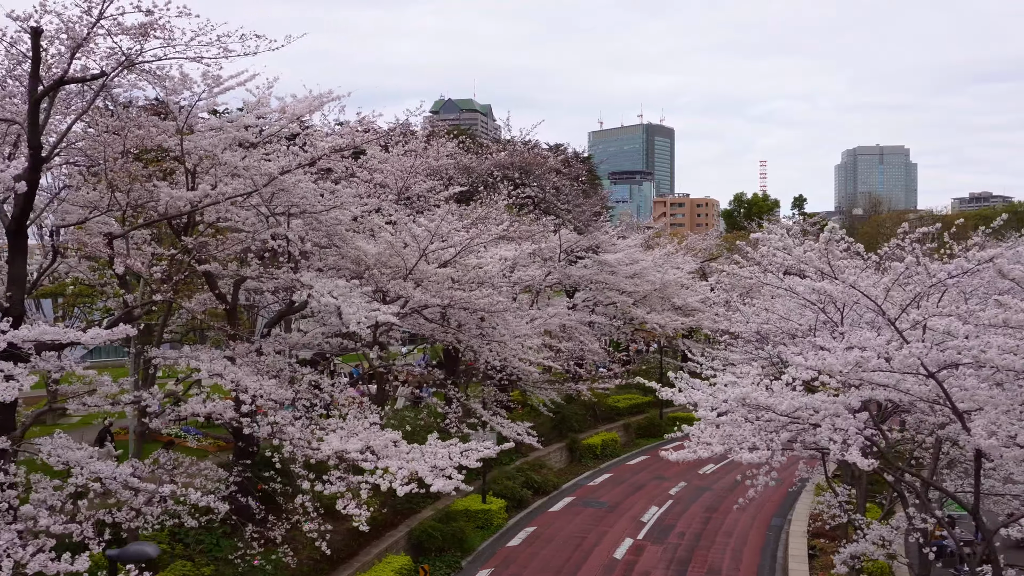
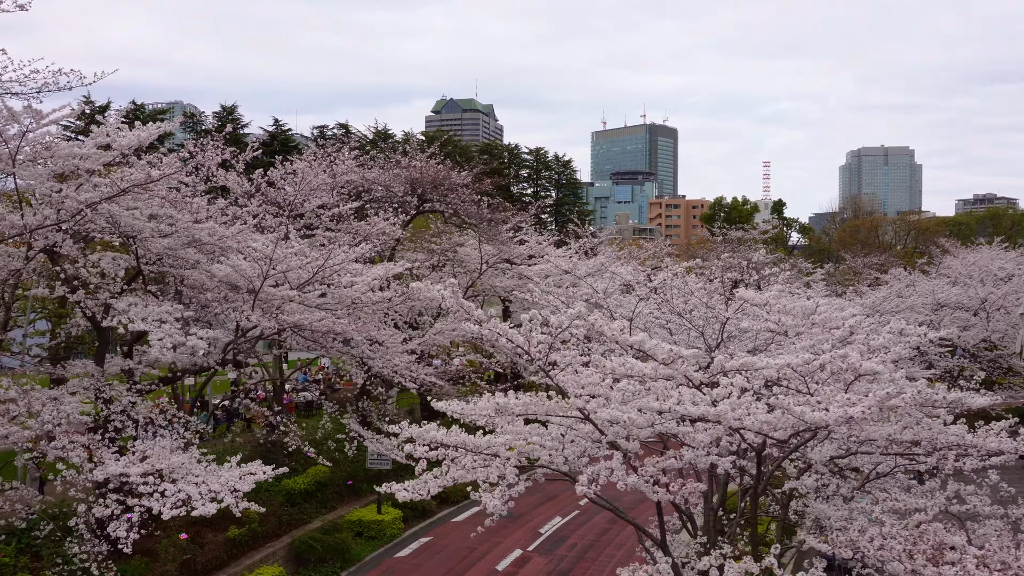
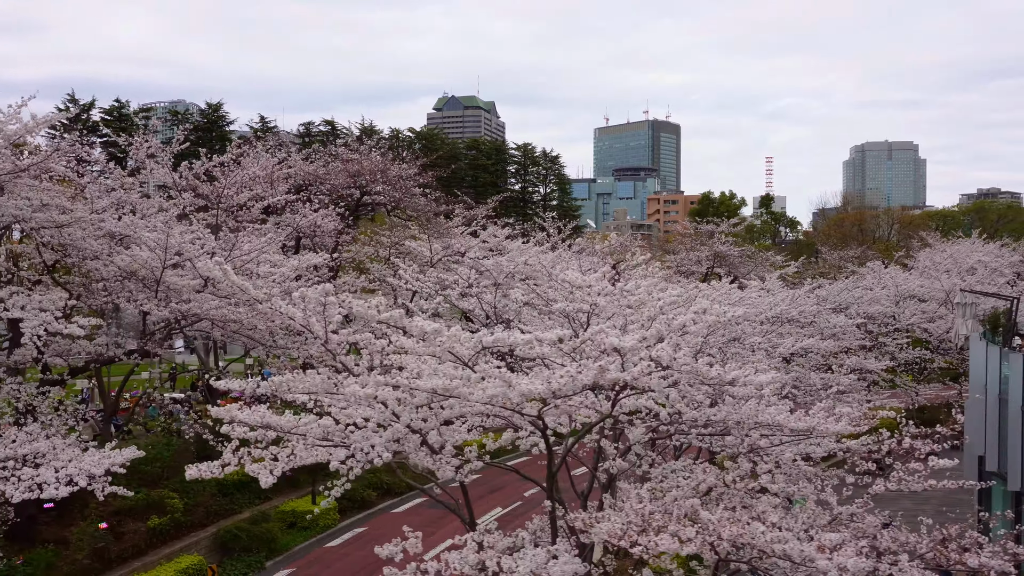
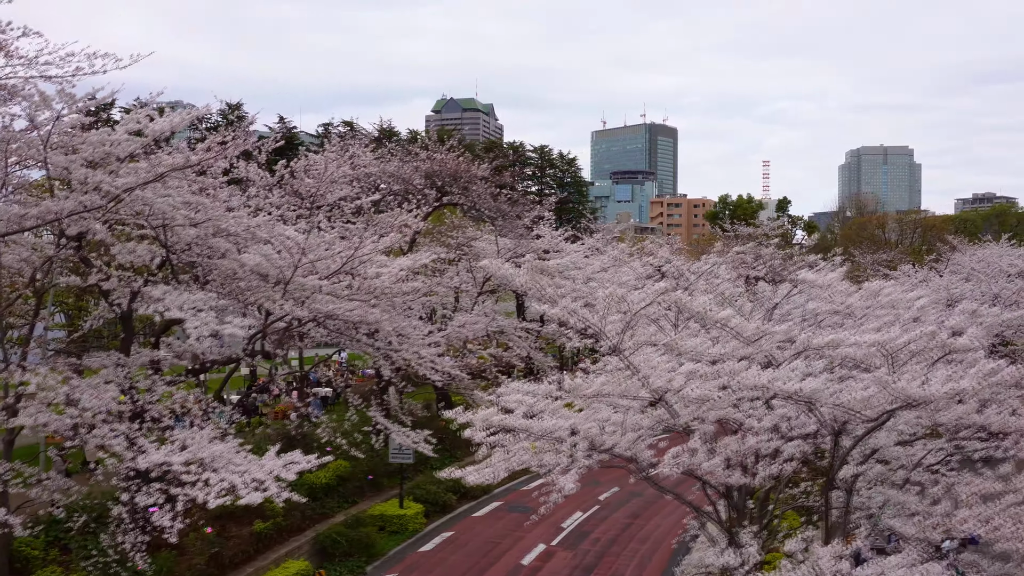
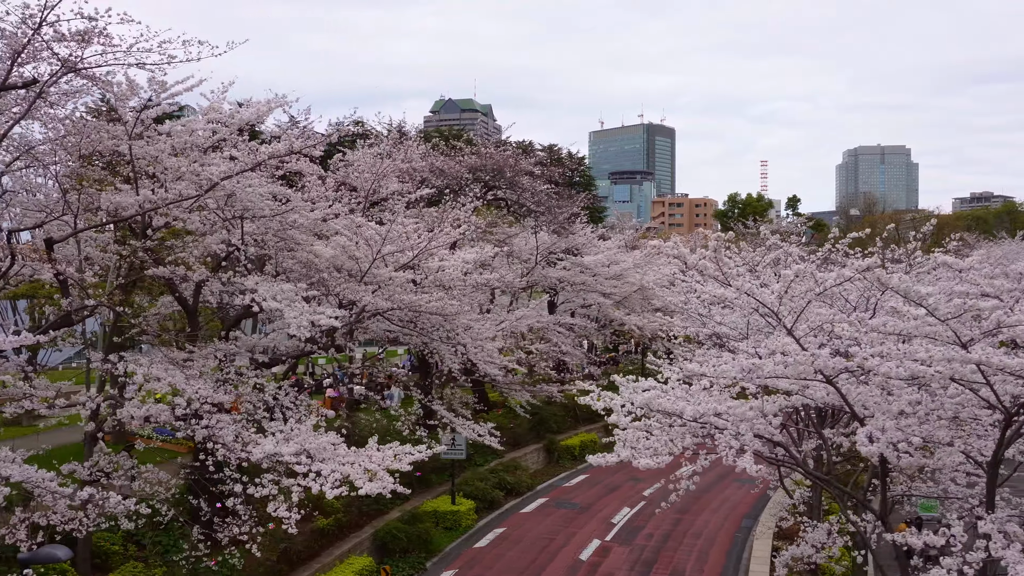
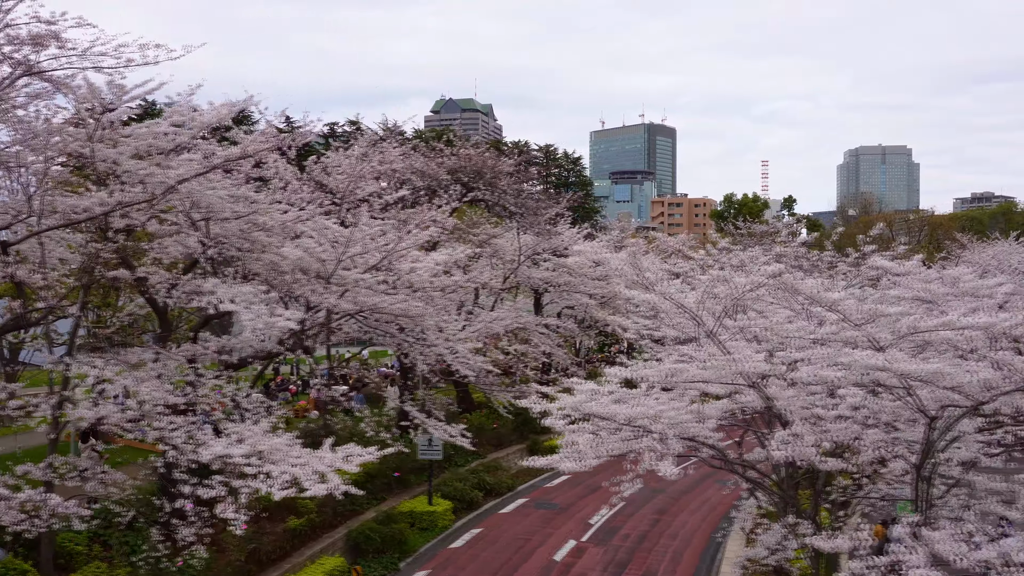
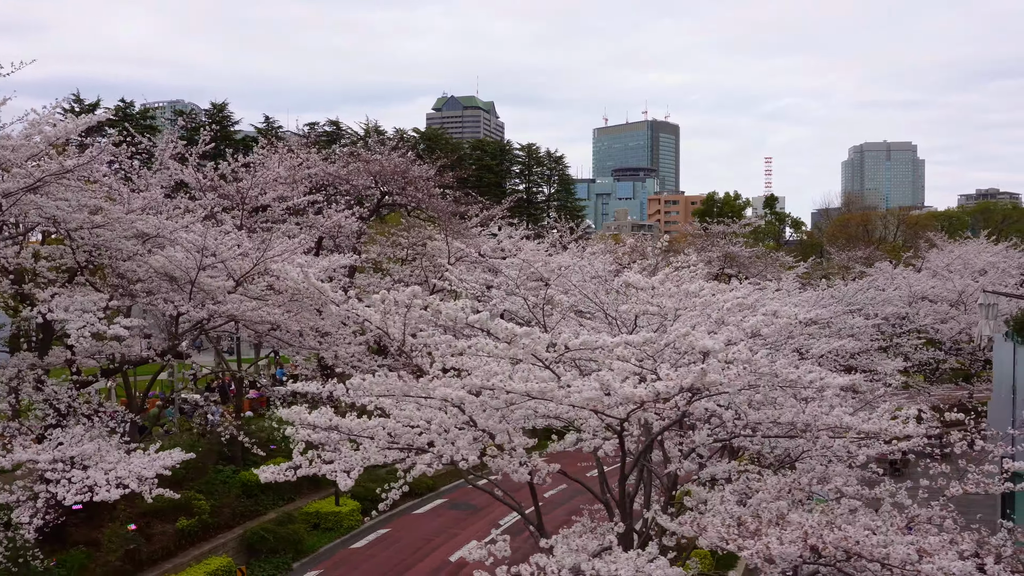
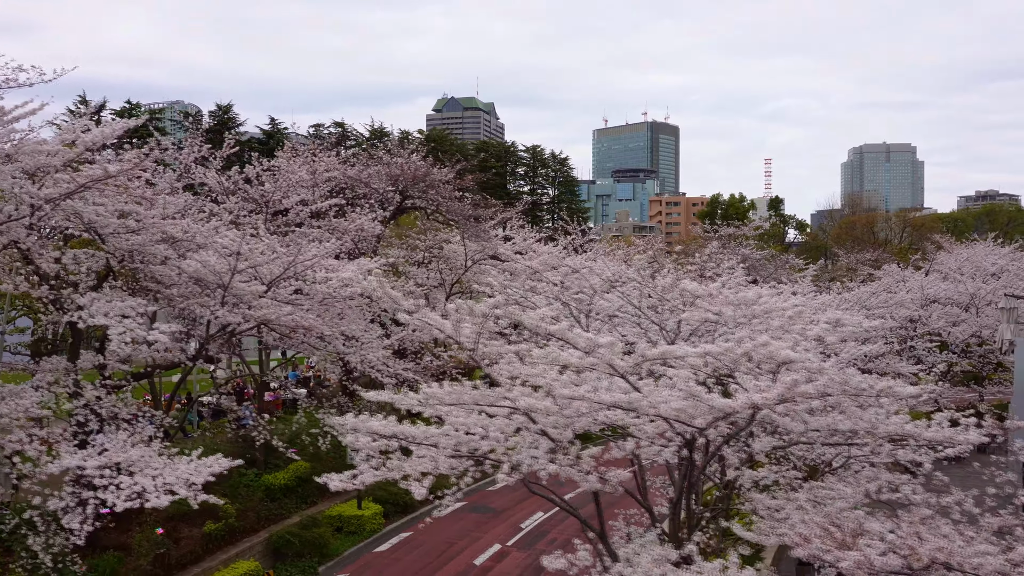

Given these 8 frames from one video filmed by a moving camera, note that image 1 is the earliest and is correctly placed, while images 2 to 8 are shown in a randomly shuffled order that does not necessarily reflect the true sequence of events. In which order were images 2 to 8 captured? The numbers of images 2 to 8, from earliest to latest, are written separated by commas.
5, 6, 4, 2, 8, 7, 3
